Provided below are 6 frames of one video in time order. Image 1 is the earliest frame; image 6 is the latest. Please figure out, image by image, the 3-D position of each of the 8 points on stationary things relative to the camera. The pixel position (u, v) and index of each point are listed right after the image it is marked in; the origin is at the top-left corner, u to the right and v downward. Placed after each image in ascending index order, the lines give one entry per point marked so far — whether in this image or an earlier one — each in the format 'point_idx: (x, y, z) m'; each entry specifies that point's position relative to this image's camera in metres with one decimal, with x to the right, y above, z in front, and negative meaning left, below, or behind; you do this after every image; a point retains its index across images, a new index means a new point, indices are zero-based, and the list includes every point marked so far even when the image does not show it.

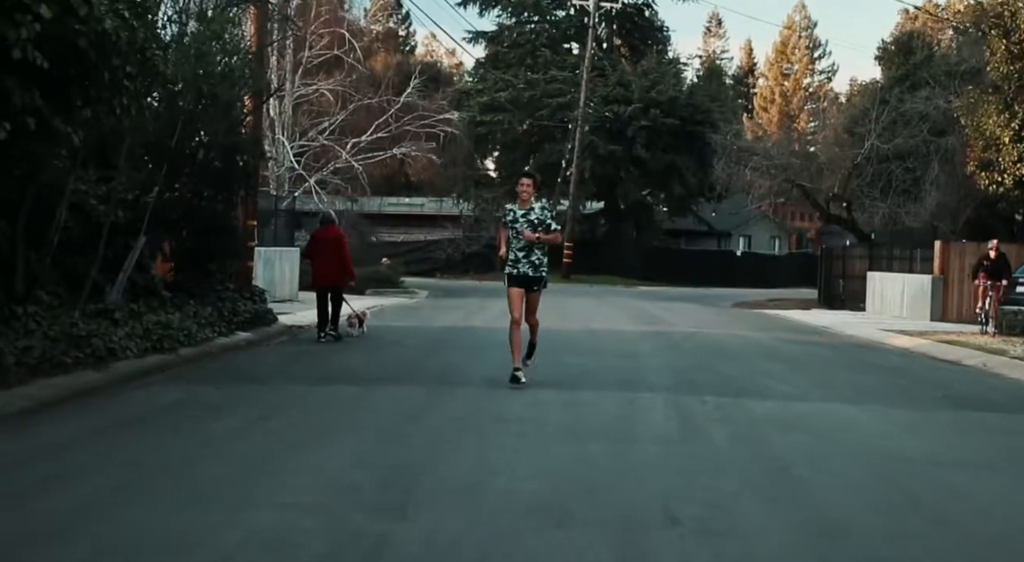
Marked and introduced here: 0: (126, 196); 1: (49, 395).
0: (-4.4, +1.0, +14.7) m
1: (-3.8, -0.9, +10.4) m
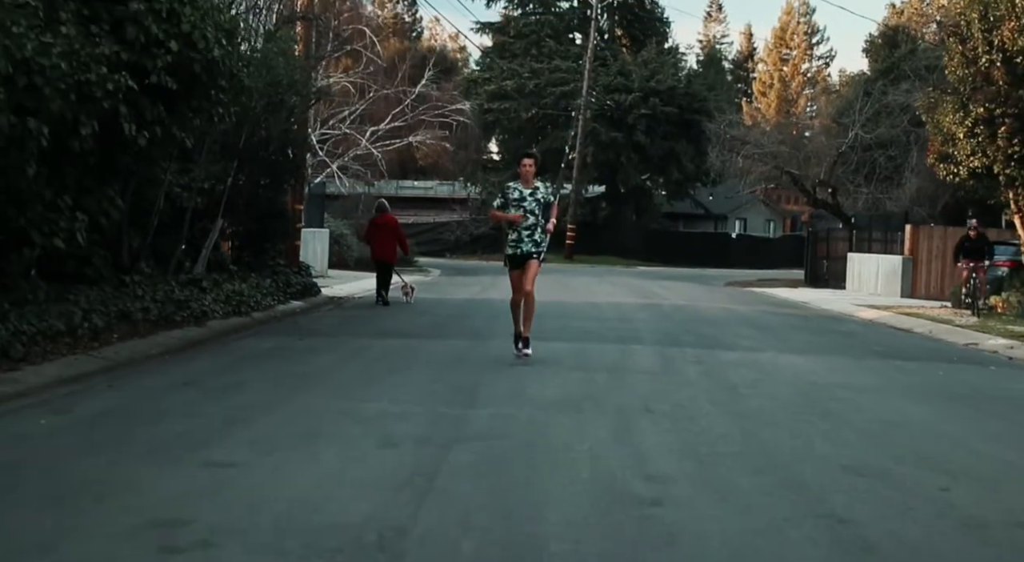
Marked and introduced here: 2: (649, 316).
0: (-4.2, +1.3, +17.6) m
1: (-3.5, -0.6, +13.4) m
2: (+2.1, -0.6, +19.7) m
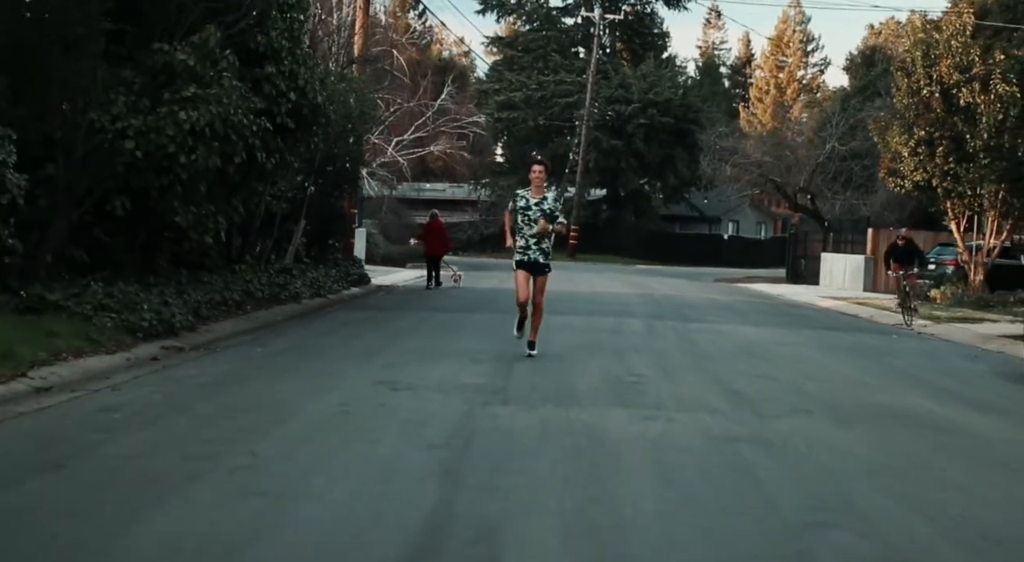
0: (-3.8, +1.5, +22.3) m
1: (-3.2, -0.4, +18.1) m
2: (+2.5, -0.4, +24.4) m
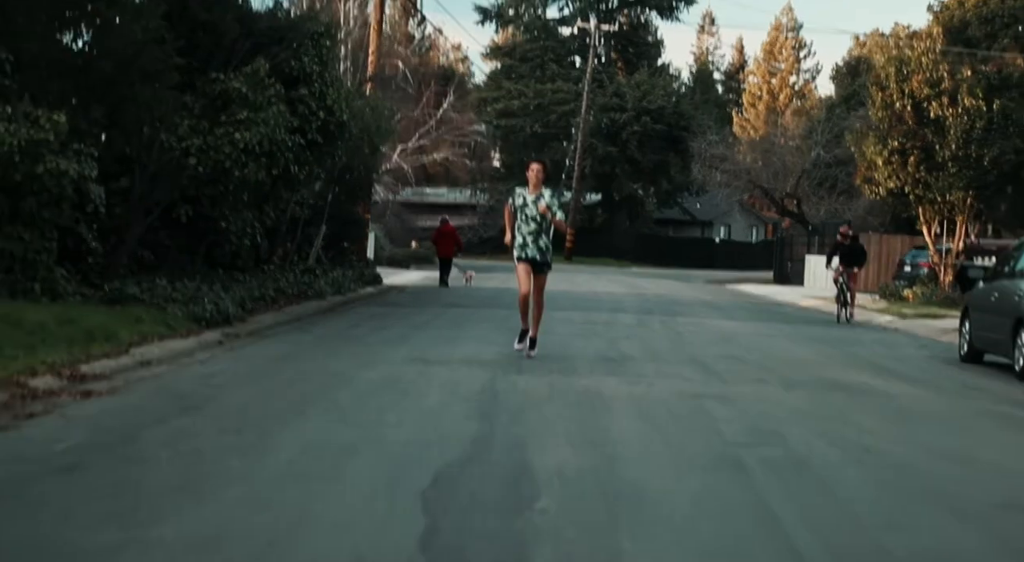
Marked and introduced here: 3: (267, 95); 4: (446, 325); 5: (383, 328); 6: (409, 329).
0: (-3.8, +1.5, +24.4) m
1: (-3.1, -0.4, +20.2) m
2: (+2.5, -0.4, +26.5) m
3: (-3.1, +2.3, +15.8) m
4: (-0.9, -0.6, +17.7) m
5: (-1.7, -0.6, +16.5) m
6: (-1.4, -0.6, +16.6) m
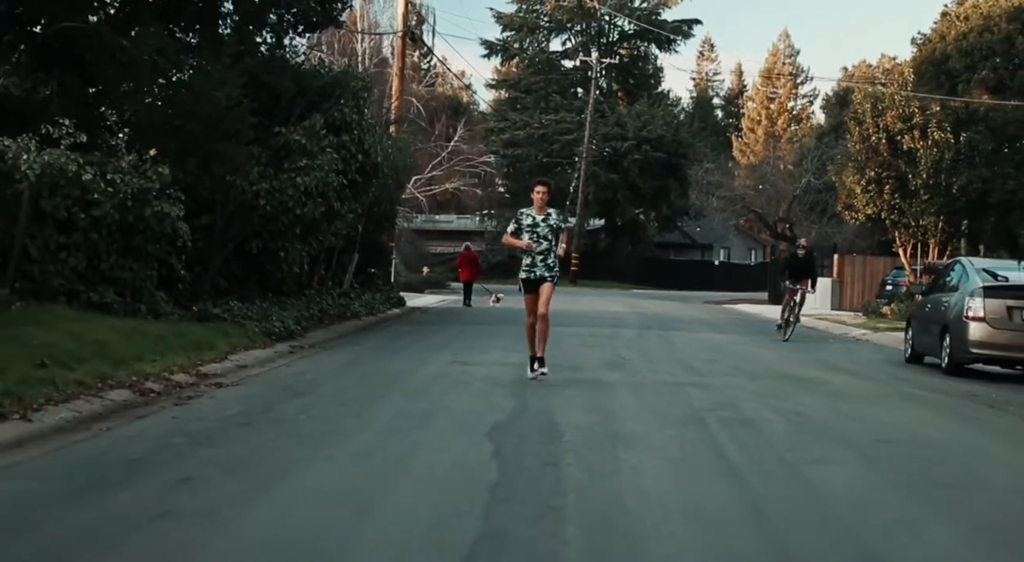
0: (-3.5, +1.1, +27.4) m
1: (-2.8, -0.8, +23.1) m
2: (+2.8, -0.9, +29.4) m
3: (-2.8, +2.0, +18.8) m
4: (-0.7, -0.9, +20.6) m
5: (-1.4, -0.9, +19.5) m
6: (-1.1, -0.9, +19.6) m
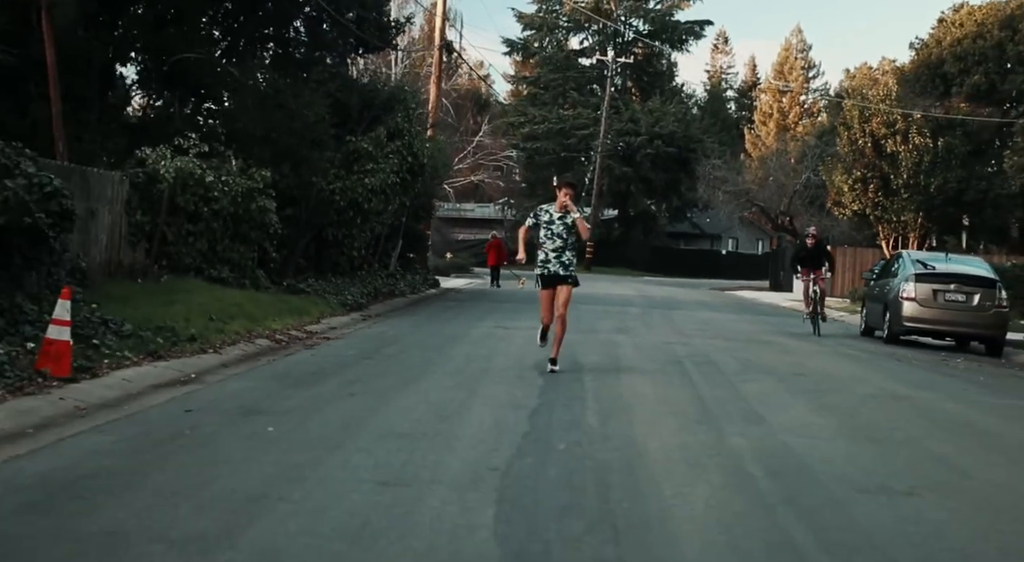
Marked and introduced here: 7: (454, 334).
0: (-2.9, +1.5, +31.5) m
1: (-2.3, -0.4, +27.2) m
2: (+3.4, -0.5, +33.5) m
3: (-2.3, +2.3, +22.9) m
4: (-0.1, -0.6, +24.7) m
5: (-0.9, -0.6, +23.5) m
6: (-0.6, -0.6, +23.6) m
7: (-0.8, -0.7, +17.2) m
